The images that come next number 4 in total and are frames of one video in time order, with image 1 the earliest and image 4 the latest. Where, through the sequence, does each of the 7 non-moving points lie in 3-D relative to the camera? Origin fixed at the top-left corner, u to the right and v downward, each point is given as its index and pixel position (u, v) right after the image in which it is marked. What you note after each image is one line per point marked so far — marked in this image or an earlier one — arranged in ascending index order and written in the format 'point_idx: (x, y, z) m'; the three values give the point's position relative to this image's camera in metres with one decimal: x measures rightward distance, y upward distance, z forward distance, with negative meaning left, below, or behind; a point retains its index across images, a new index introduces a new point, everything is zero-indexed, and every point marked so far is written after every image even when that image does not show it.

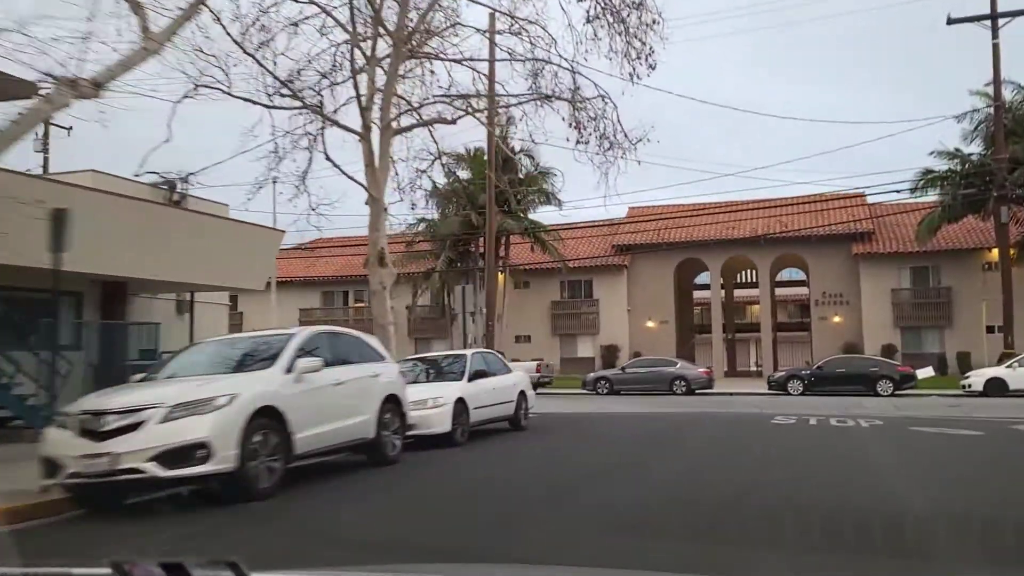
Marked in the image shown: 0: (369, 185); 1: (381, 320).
0: (-2.8, +2.0, +17.1) m
1: (-2.6, -0.6, +16.8) m
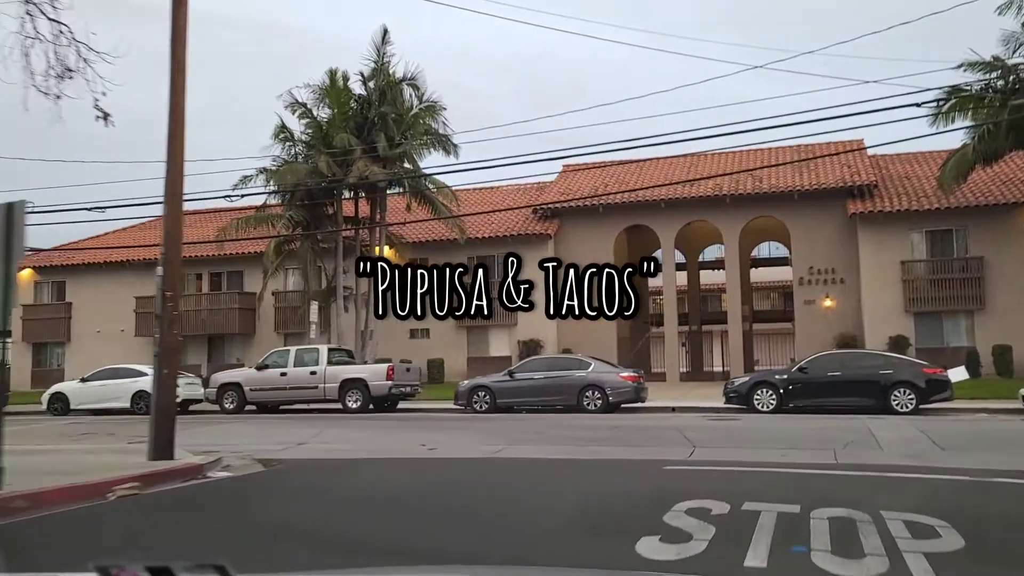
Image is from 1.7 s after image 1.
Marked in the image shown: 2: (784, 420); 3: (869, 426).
0: (-6.5, +2.7, +6.7) m
1: (-6.3, +0.2, +6.5) m
2: (+5.1, -2.5, +17.2) m
3: (+6.2, -2.4, +15.7) m
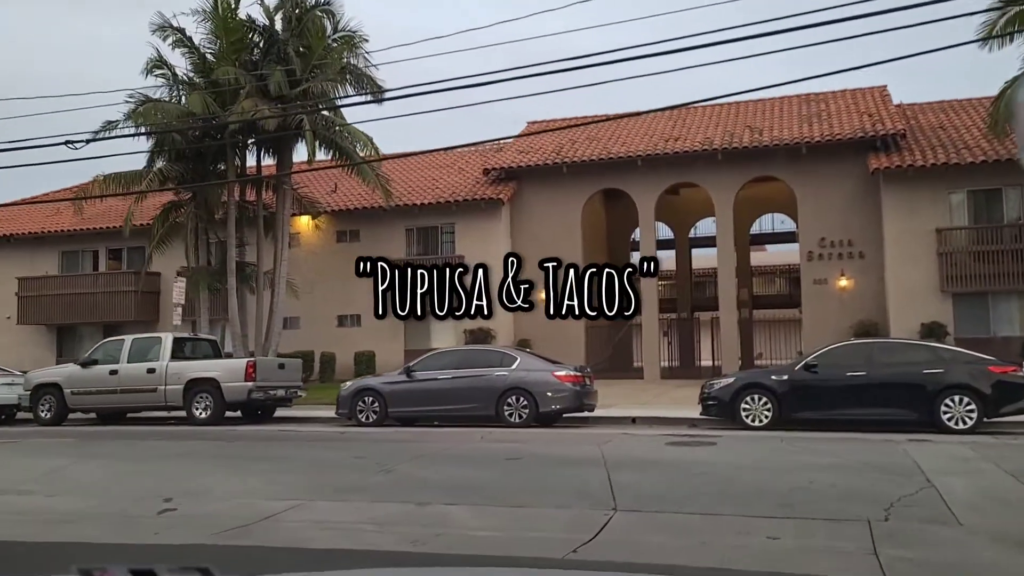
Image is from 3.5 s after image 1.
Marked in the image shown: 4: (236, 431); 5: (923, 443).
0: (-8.4, +3.1, +1.0) m
1: (-8.1, +0.6, +0.8) m
2: (+3.4, -2.0, +11.4) m
3: (+4.4, -1.9, +9.9) m
4: (-4.5, -2.3, +14.8) m
5: (+5.3, -2.0, +11.8) m
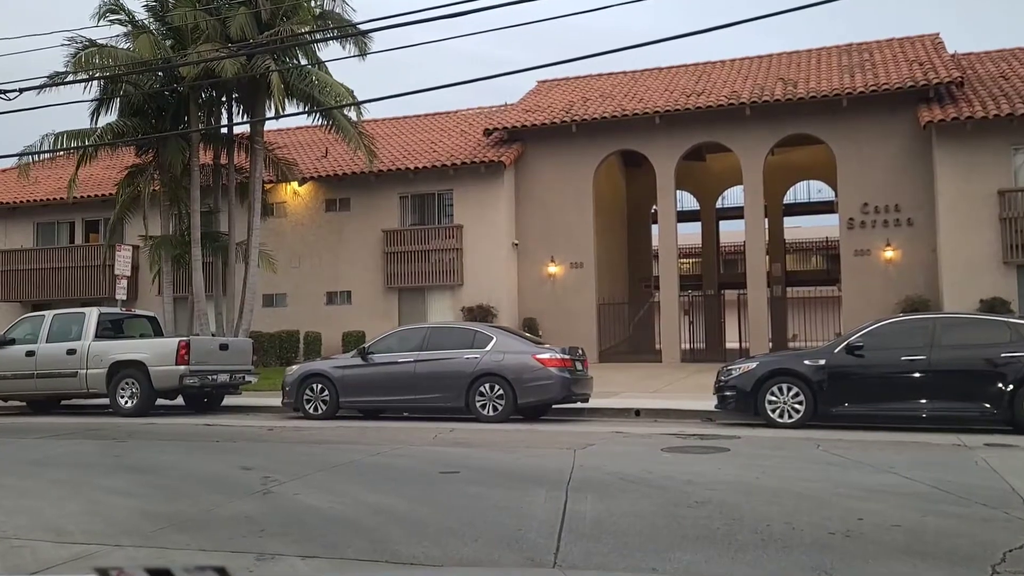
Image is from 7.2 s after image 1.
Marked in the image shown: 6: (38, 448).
0: (-9.2, +3.3, -1.4) m
1: (-9.0, +0.8, -1.6) m
2: (+2.9, -1.6, +8.6) m
3: (+3.9, -1.5, +7.1) m
4: (-4.8, -1.9, +12.4) m
5: (+4.9, -1.6, +9.0) m
6: (-5.4, -1.7, +10.4) m
